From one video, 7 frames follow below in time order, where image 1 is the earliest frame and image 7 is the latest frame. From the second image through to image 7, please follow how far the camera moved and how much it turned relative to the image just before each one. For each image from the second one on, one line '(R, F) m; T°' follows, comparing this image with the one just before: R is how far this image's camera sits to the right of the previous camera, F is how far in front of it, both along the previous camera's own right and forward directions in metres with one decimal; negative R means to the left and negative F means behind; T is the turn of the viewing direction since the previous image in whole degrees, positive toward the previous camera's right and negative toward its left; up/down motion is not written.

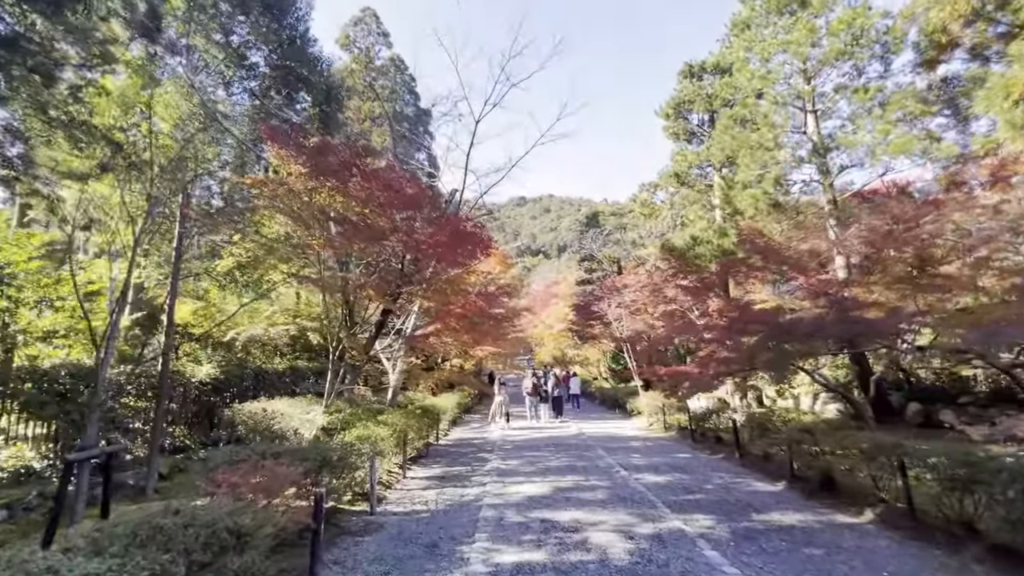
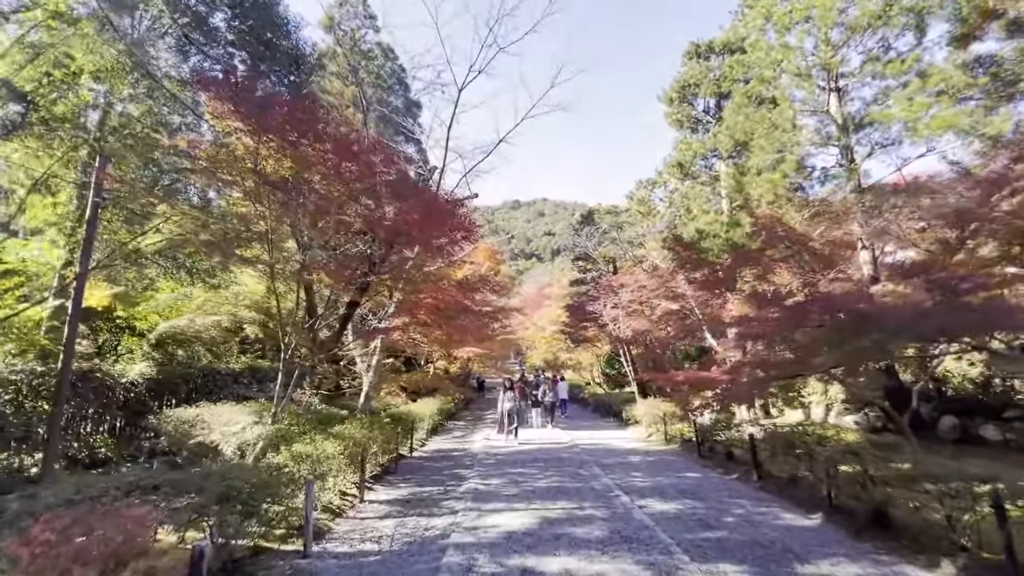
(+0.1, +1.1) m; +1°
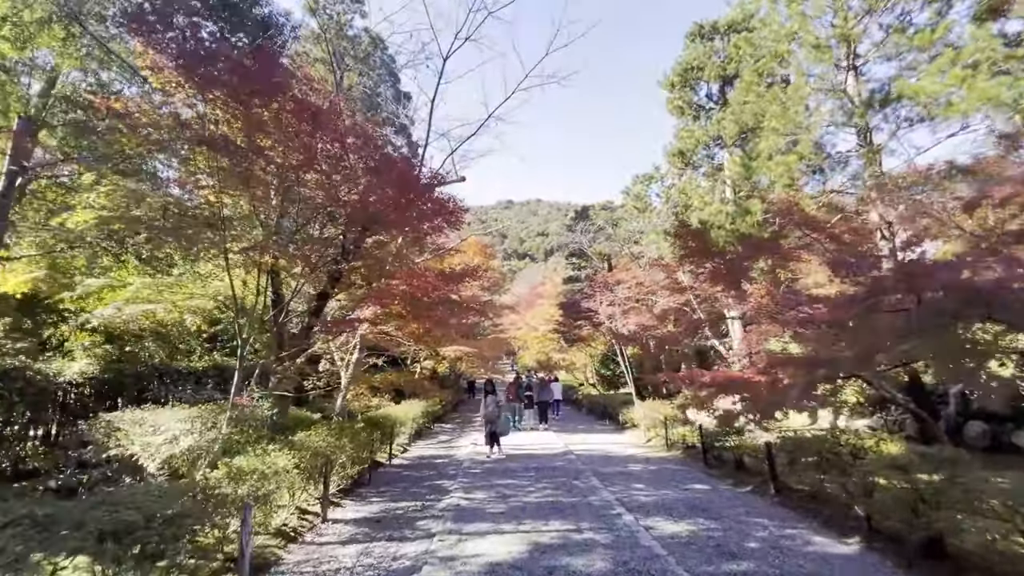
(+0.1, +0.7) m; +1°
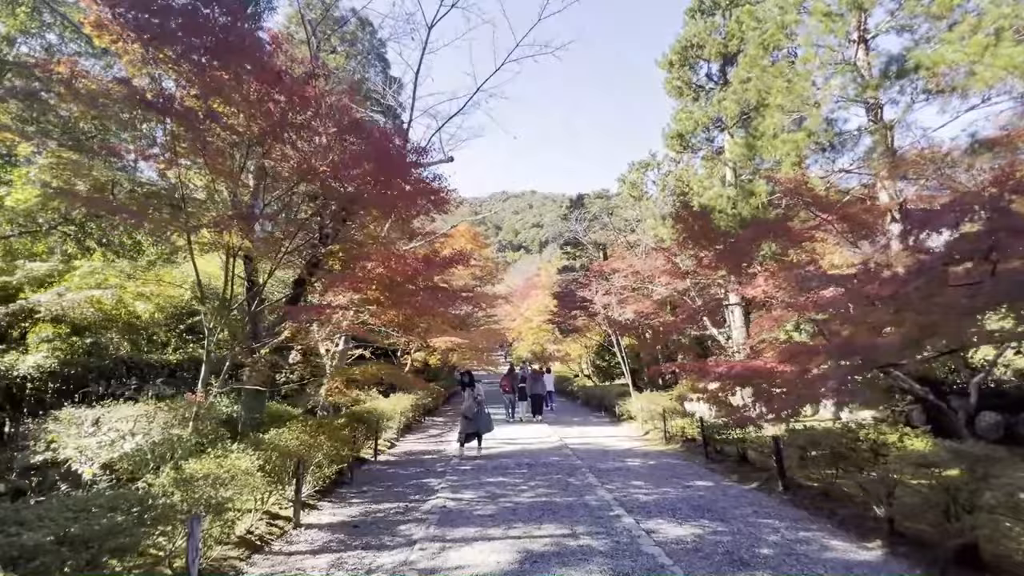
(+0.1, +0.4) m; +1°
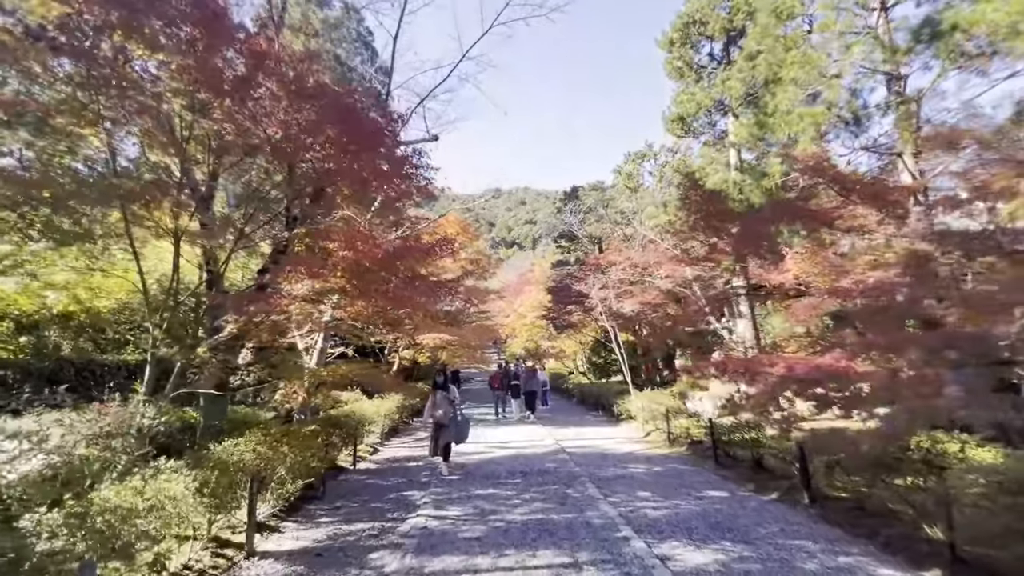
(0.0, +0.6) m; +1°
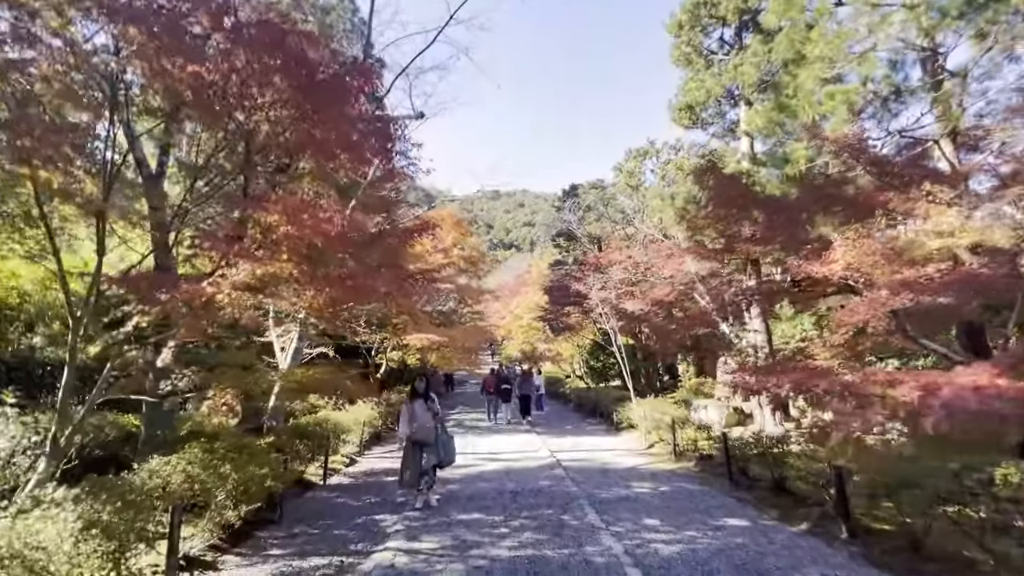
(+0.1, +0.7) m; 0°
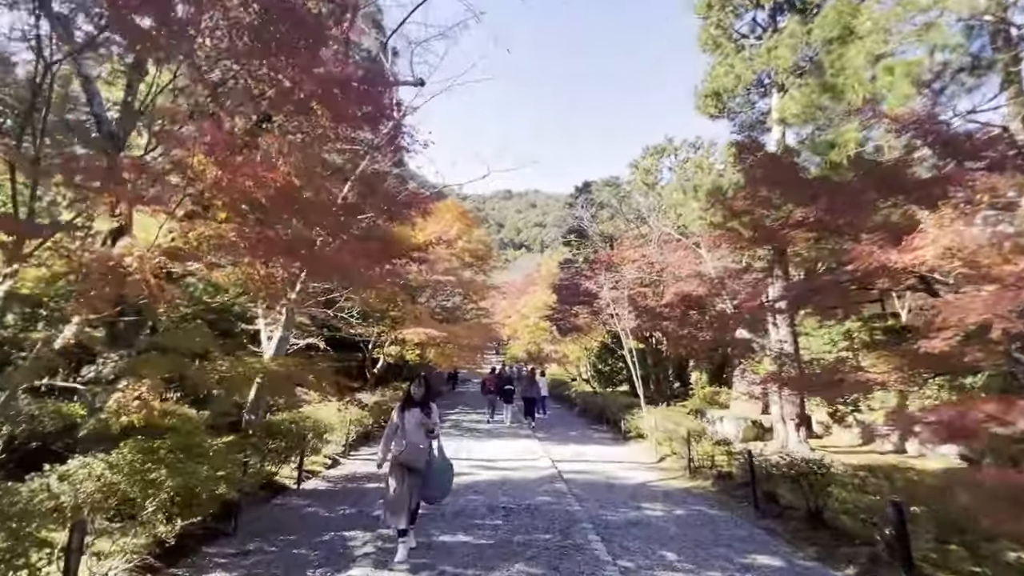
(+0.1, +0.6) m; -1°
